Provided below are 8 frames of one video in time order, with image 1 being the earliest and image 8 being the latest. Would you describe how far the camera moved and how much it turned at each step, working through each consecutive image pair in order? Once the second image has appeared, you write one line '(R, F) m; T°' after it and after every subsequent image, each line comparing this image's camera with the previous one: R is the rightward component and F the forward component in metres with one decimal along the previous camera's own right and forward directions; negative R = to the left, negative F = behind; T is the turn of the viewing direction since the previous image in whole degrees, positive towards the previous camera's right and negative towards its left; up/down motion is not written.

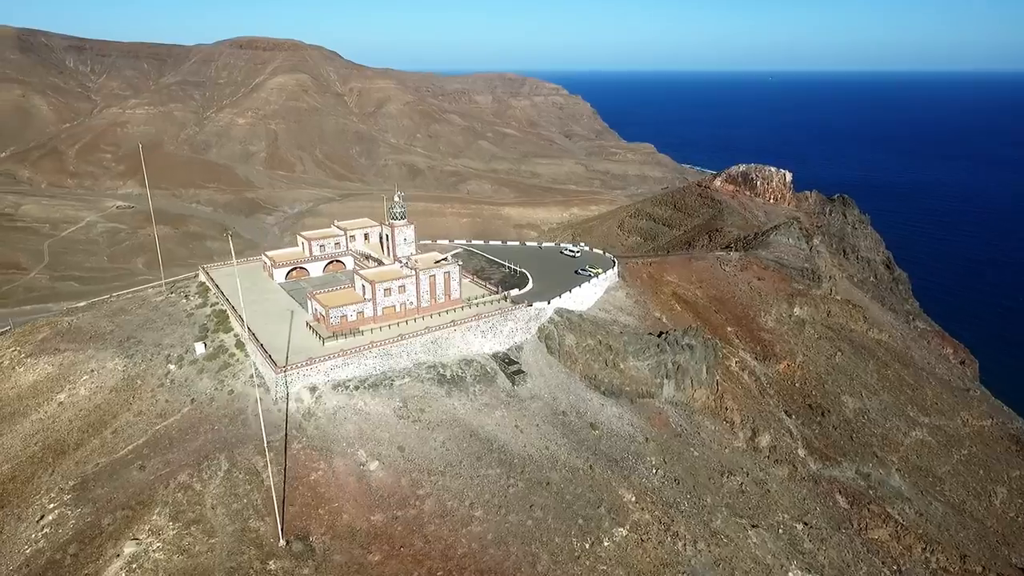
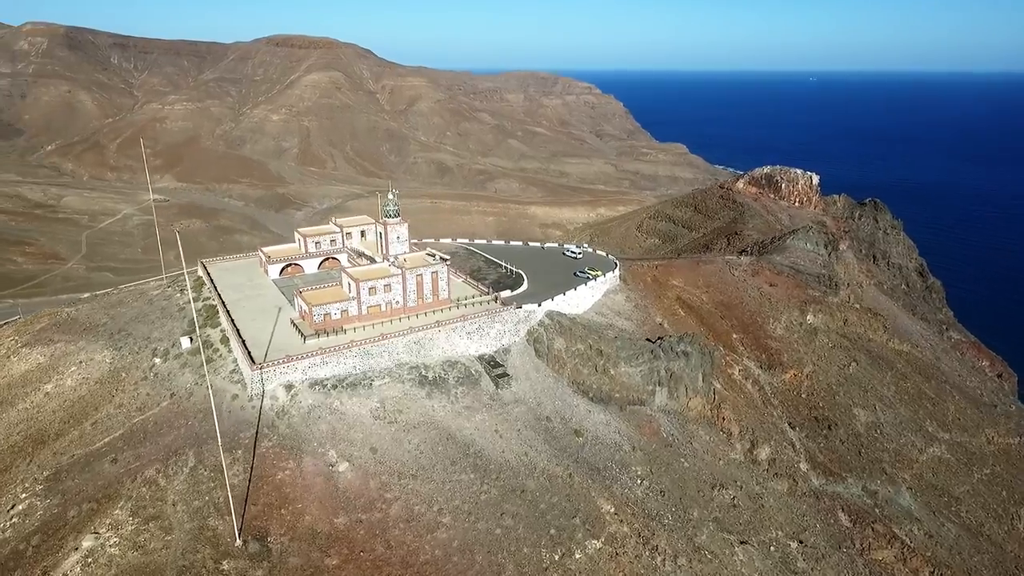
(+2.5, +0.8) m; -3°
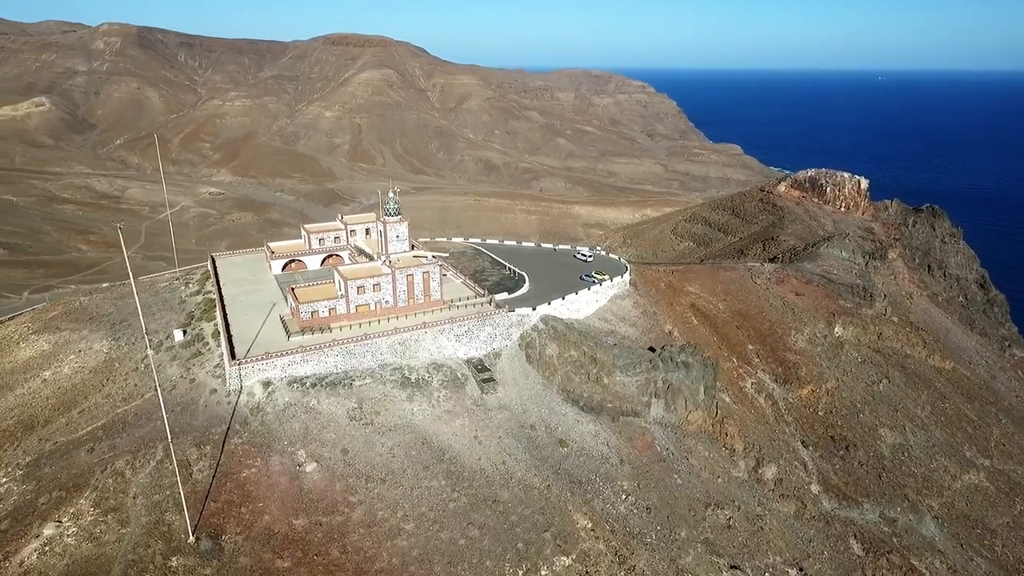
(+3.4, +1.1) m; -4°
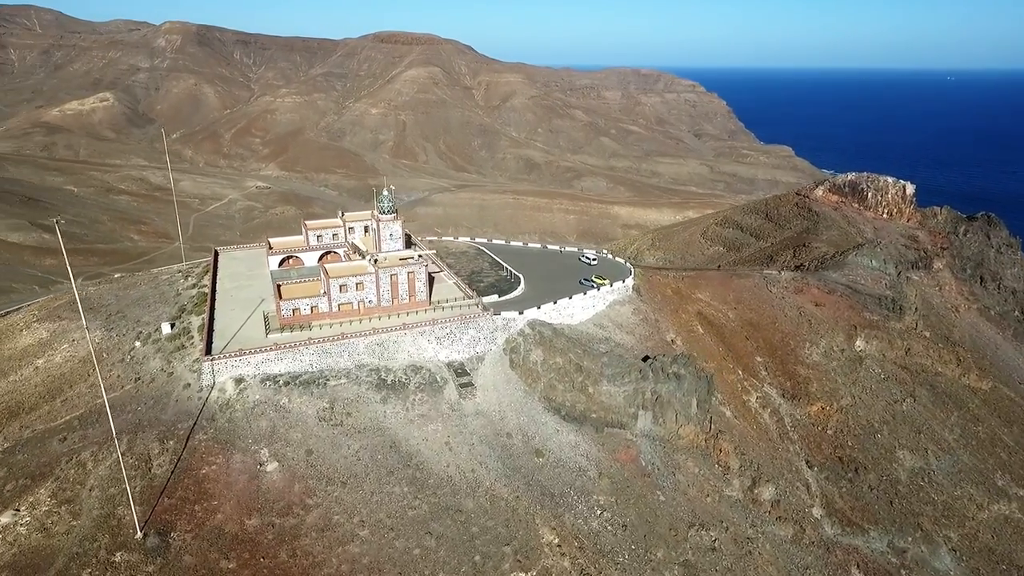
(+3.4, +1.1) m; -4°
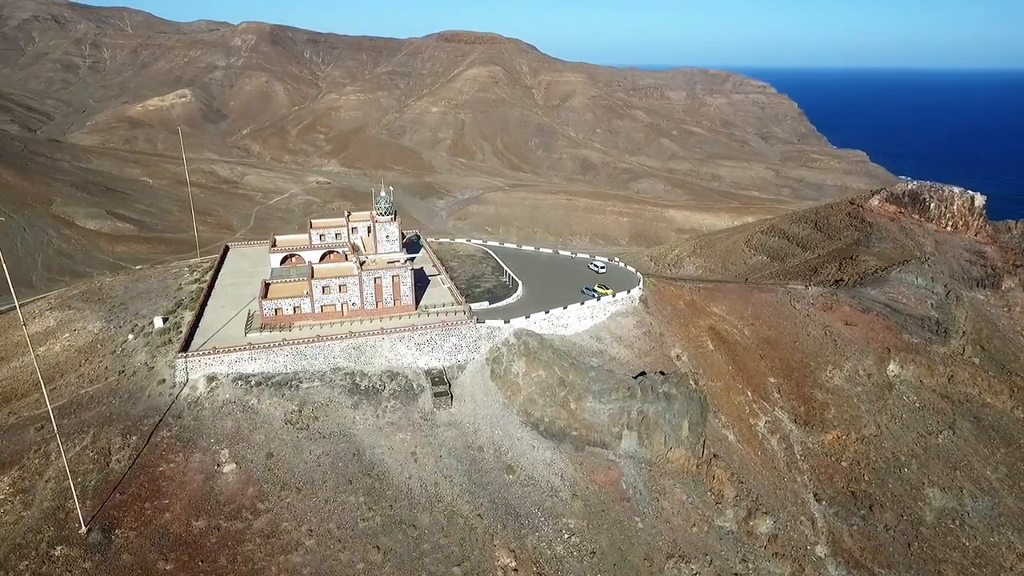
(+4.2, +1.4) m; -5°
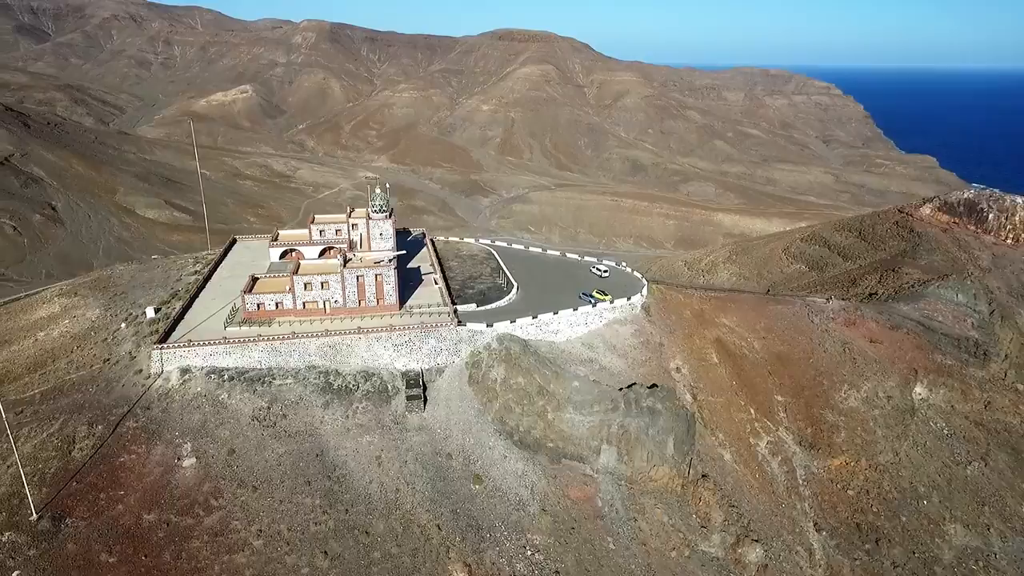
(+3.7, +1.3) m; -5°
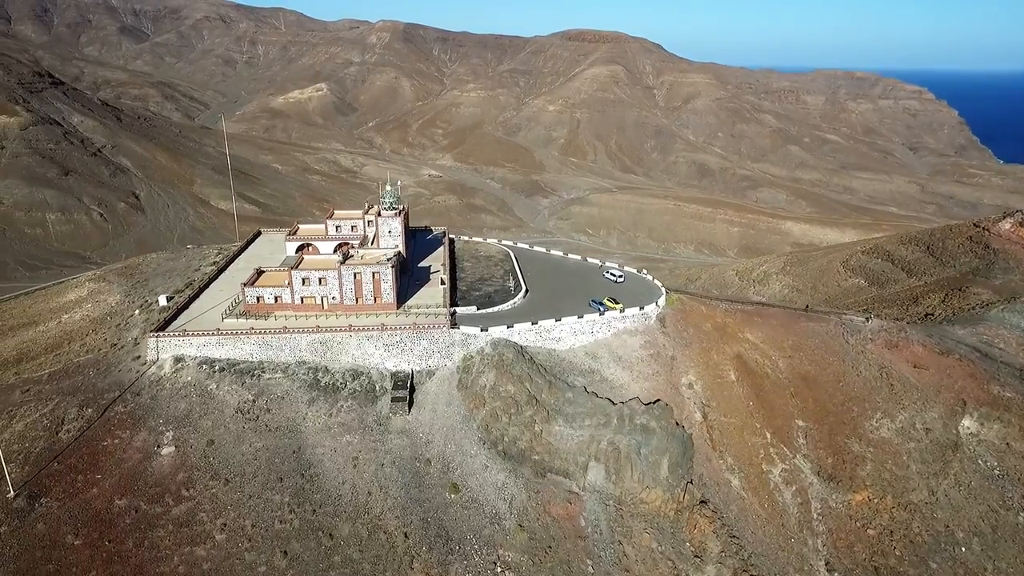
(+3.7, +1.4) m; -6°
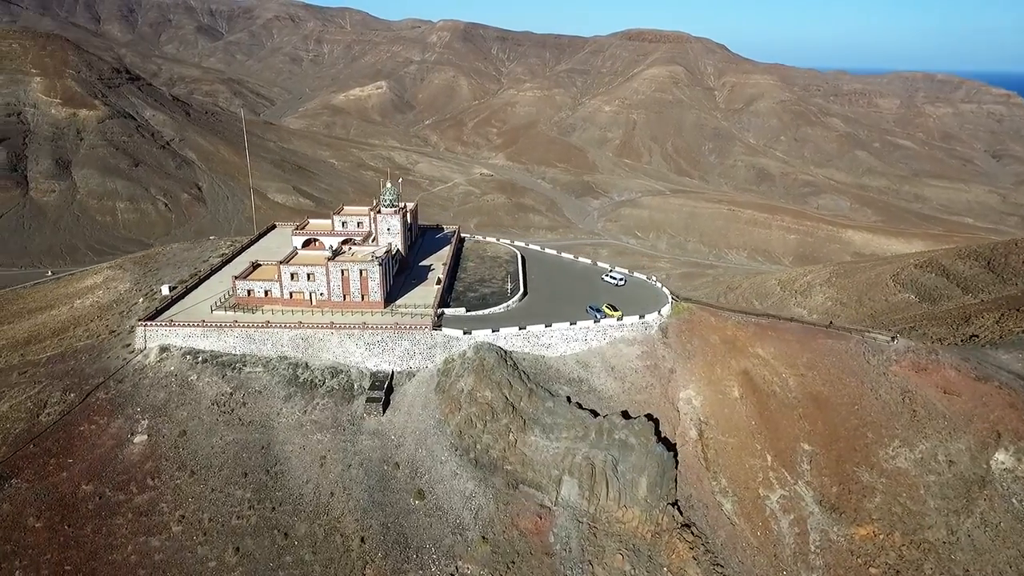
(+3.7, +1.2) m; -5°
